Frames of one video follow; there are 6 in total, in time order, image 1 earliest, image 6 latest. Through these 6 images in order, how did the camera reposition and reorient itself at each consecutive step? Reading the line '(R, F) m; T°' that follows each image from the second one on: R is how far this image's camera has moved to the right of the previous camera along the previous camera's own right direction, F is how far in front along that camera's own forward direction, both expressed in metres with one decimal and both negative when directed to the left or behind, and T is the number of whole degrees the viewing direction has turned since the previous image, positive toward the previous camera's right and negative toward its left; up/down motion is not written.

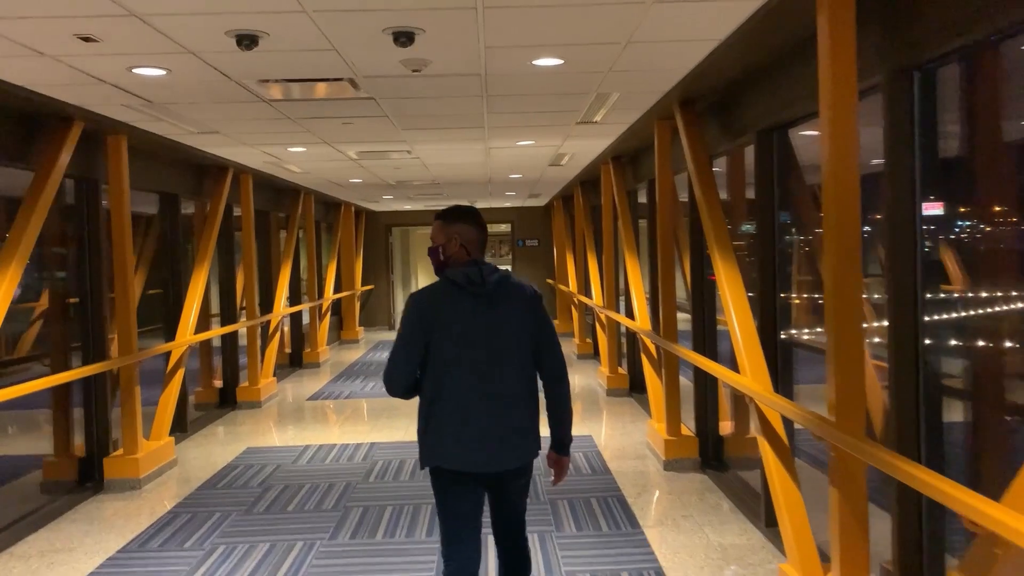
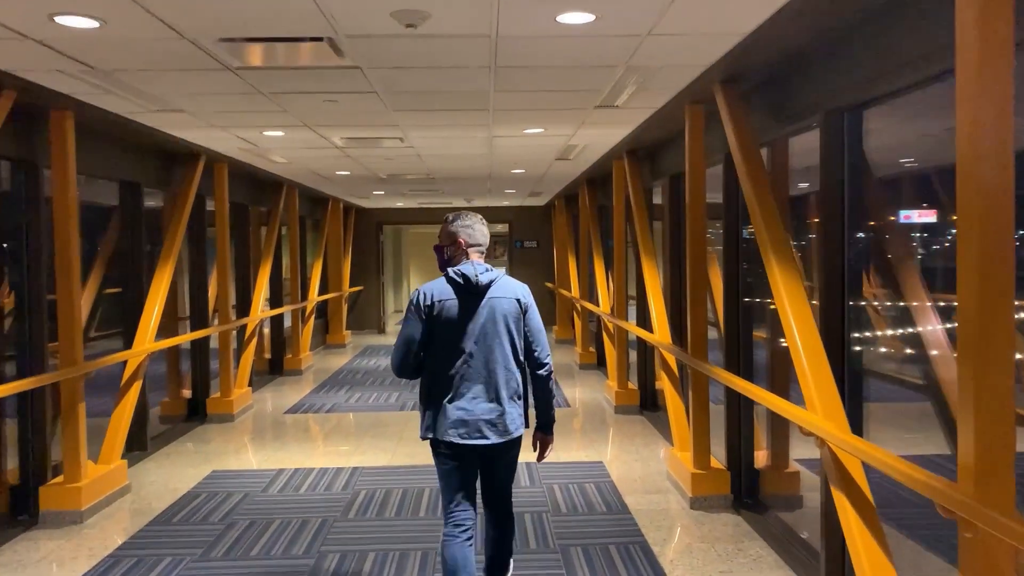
(-0.1, +0.6) m; +1°
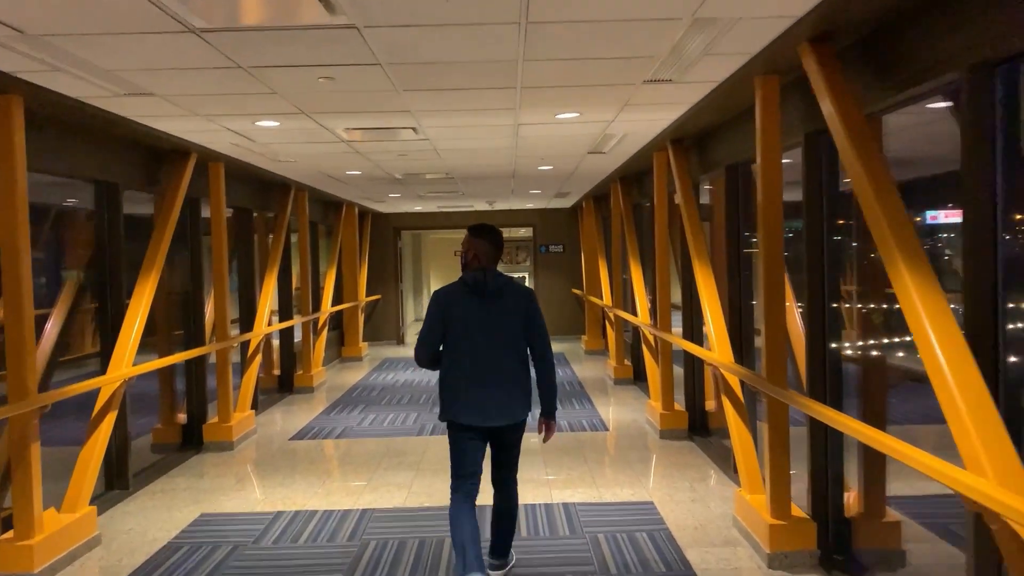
(-0.1, +0.7) m; -1°
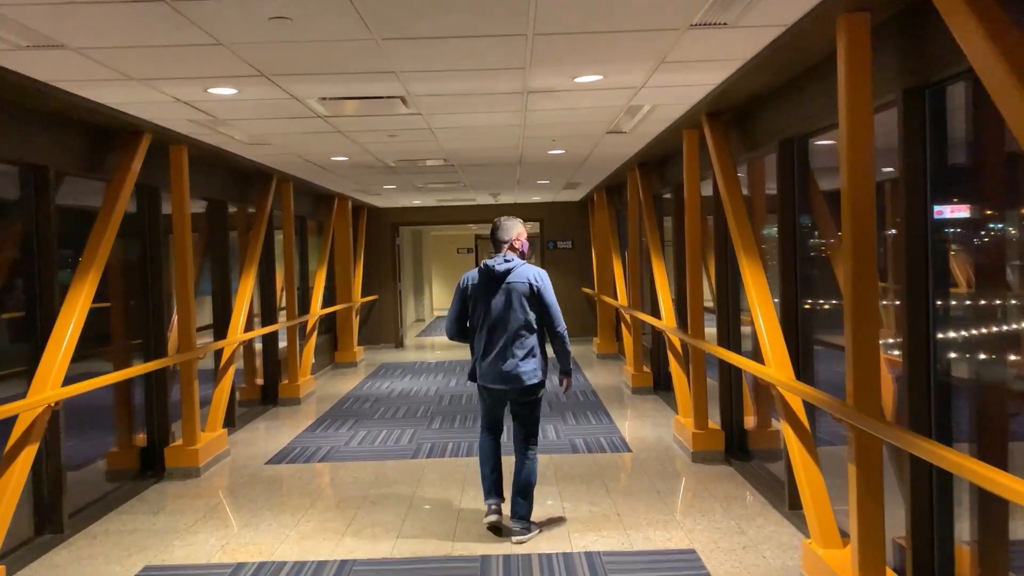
(0.0, +0.7) m; 0°
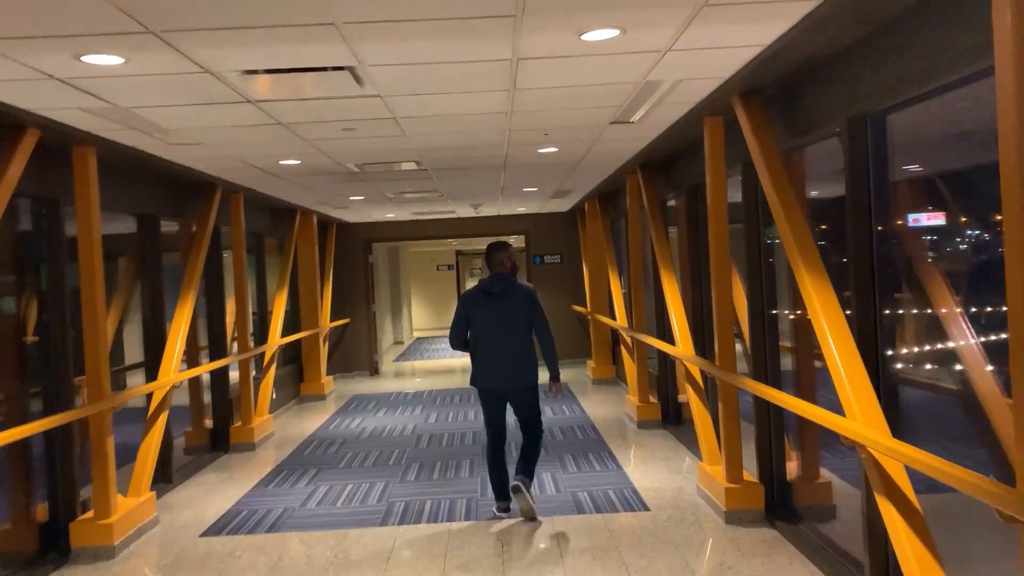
(0.0, +0.9) m; +1°
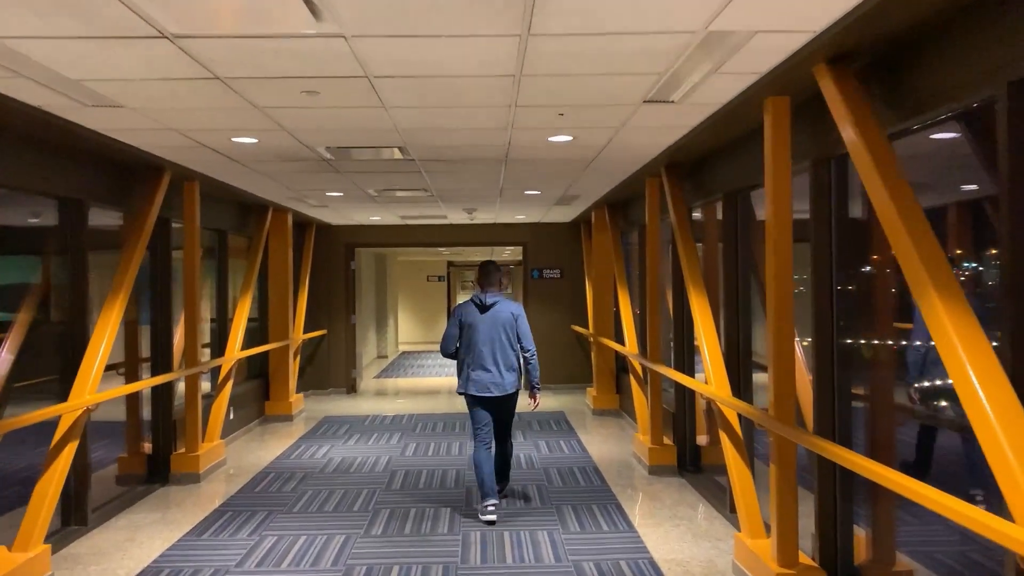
(0.0, +0.9) m; +1°
